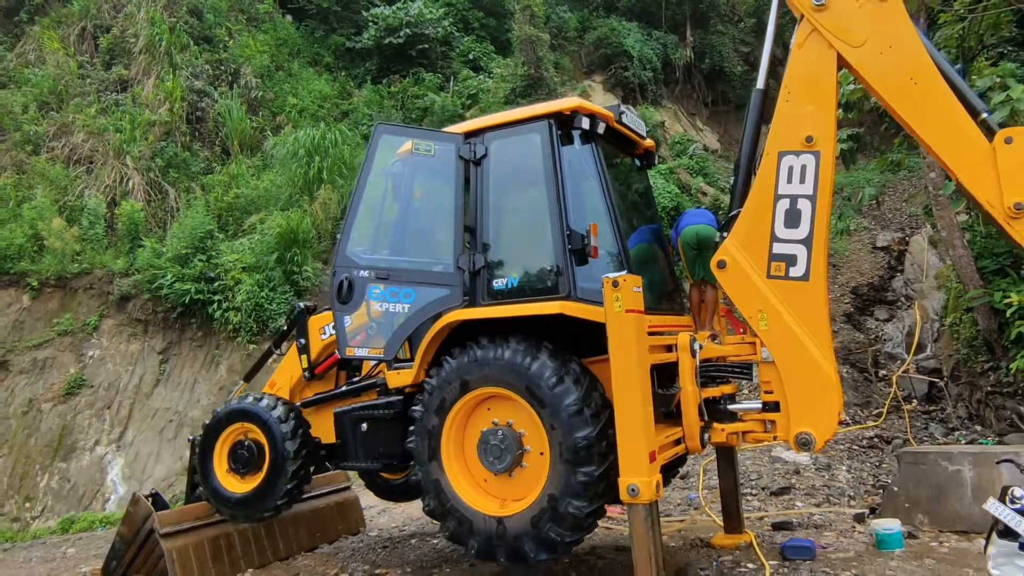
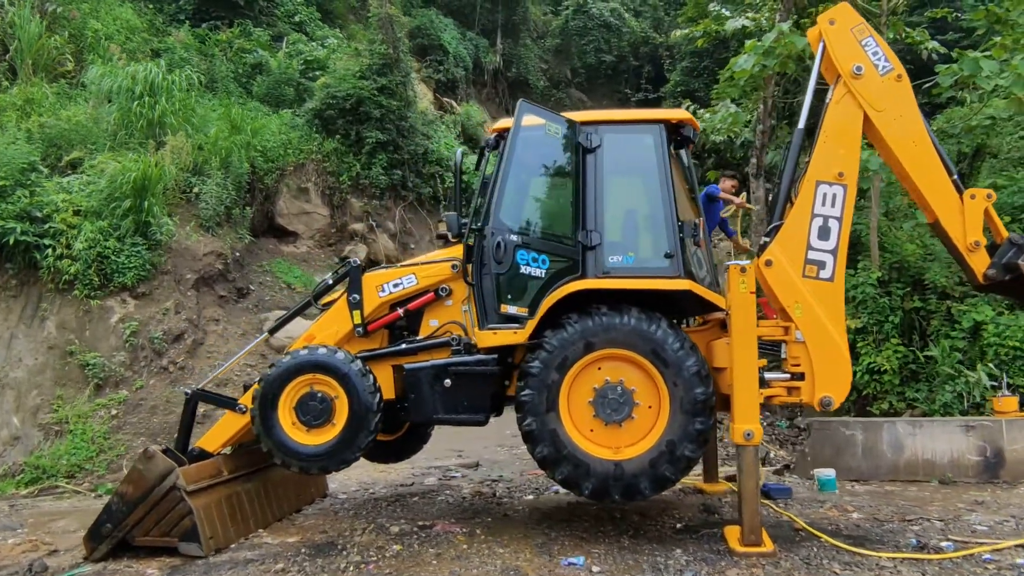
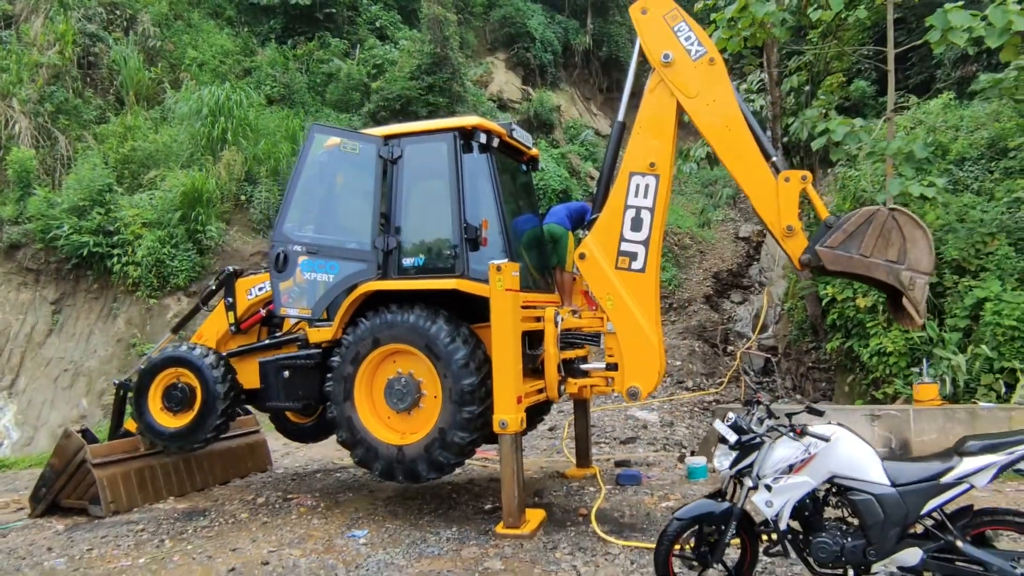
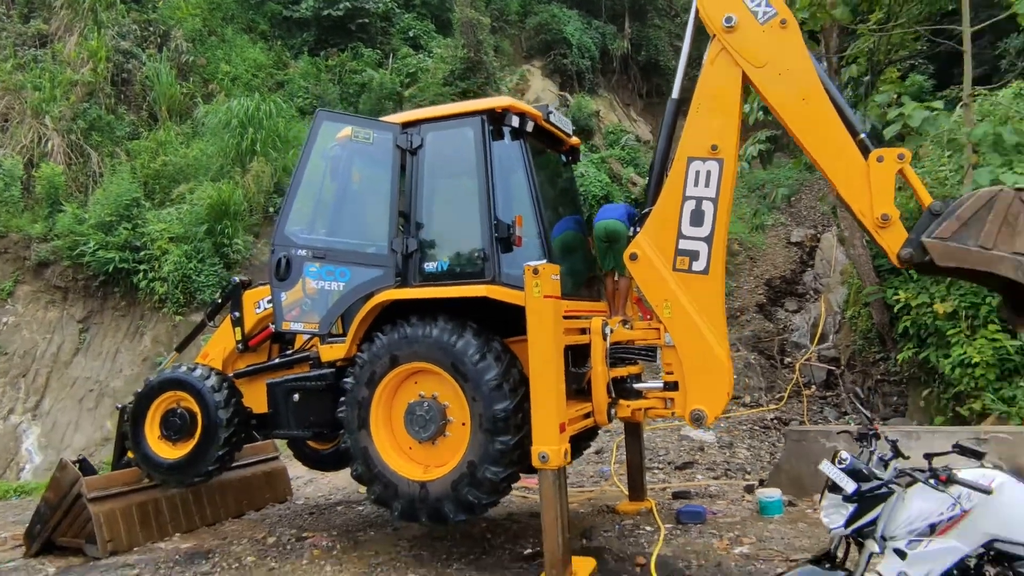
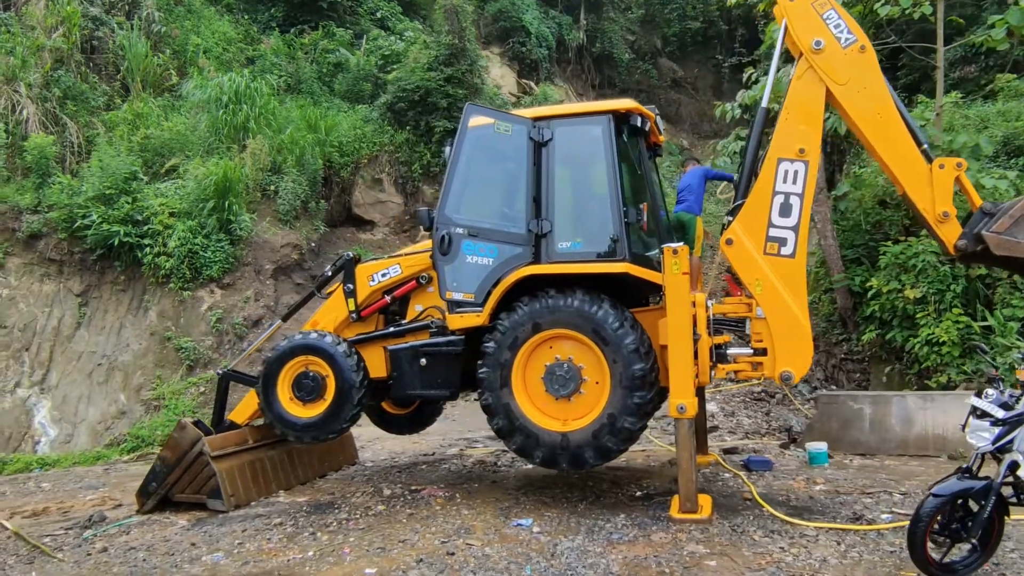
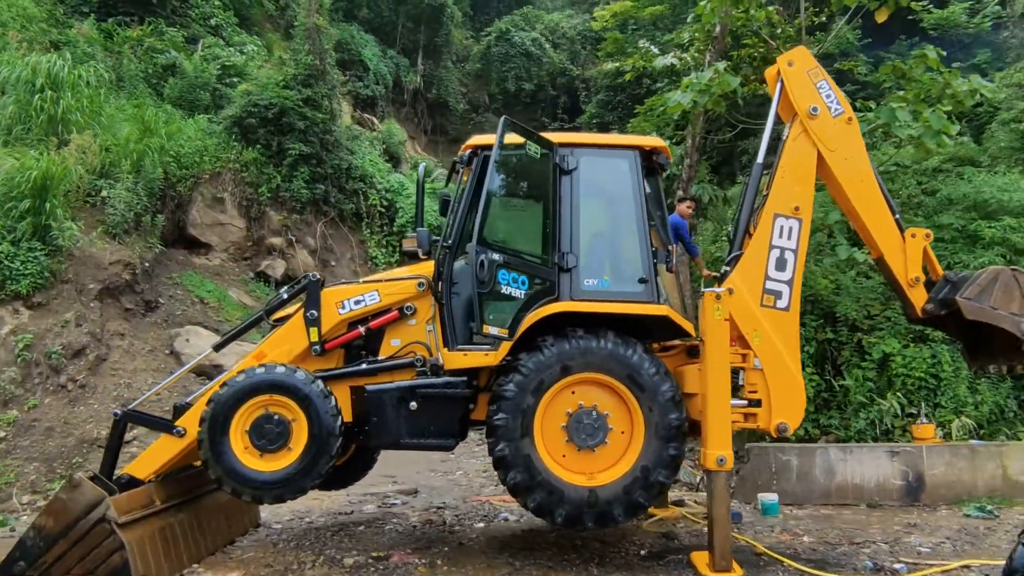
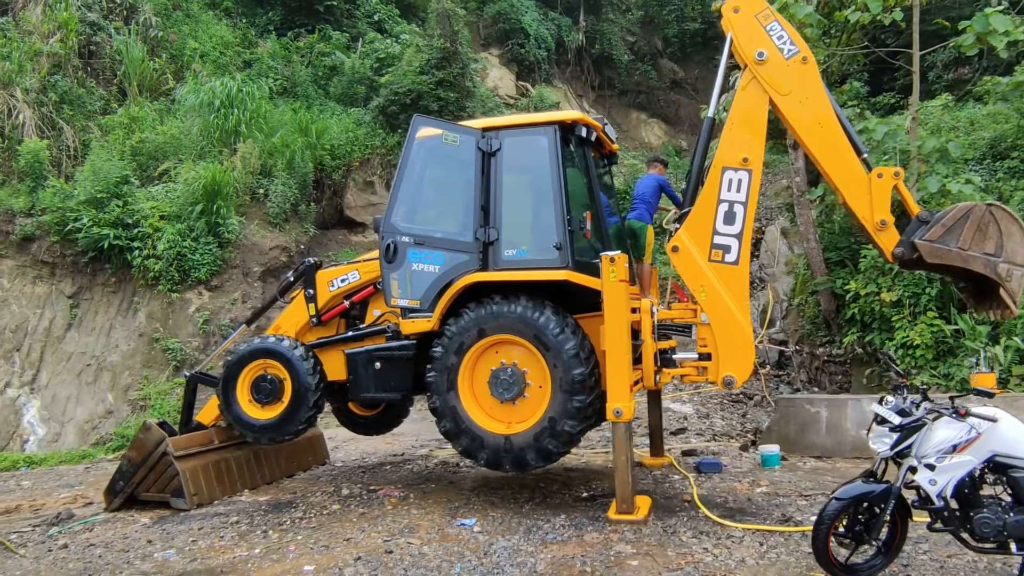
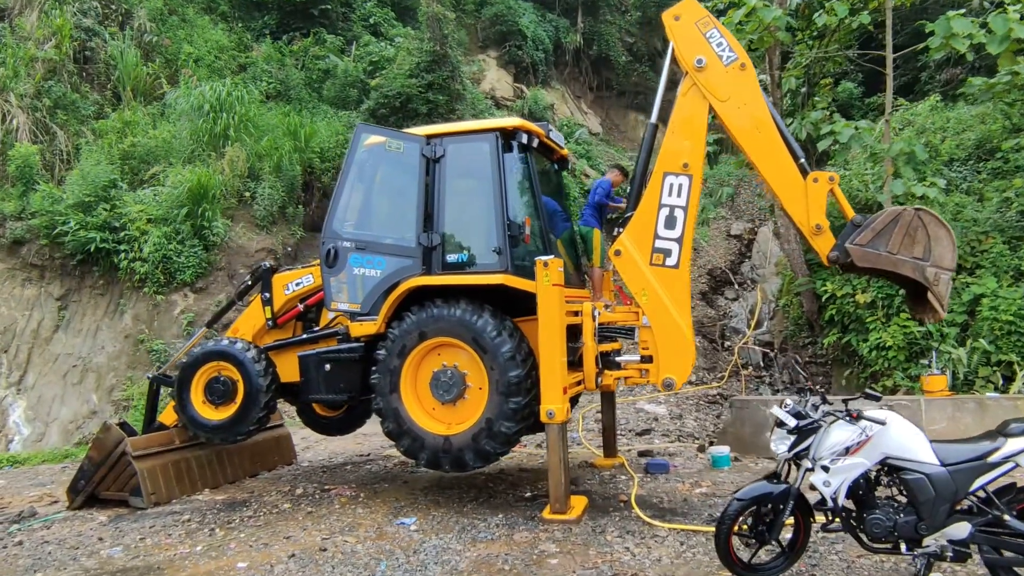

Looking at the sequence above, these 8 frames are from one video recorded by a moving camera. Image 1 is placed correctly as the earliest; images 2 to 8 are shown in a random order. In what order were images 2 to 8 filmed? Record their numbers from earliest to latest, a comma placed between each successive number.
4, 3, 8, 7, 5, 2, 6
